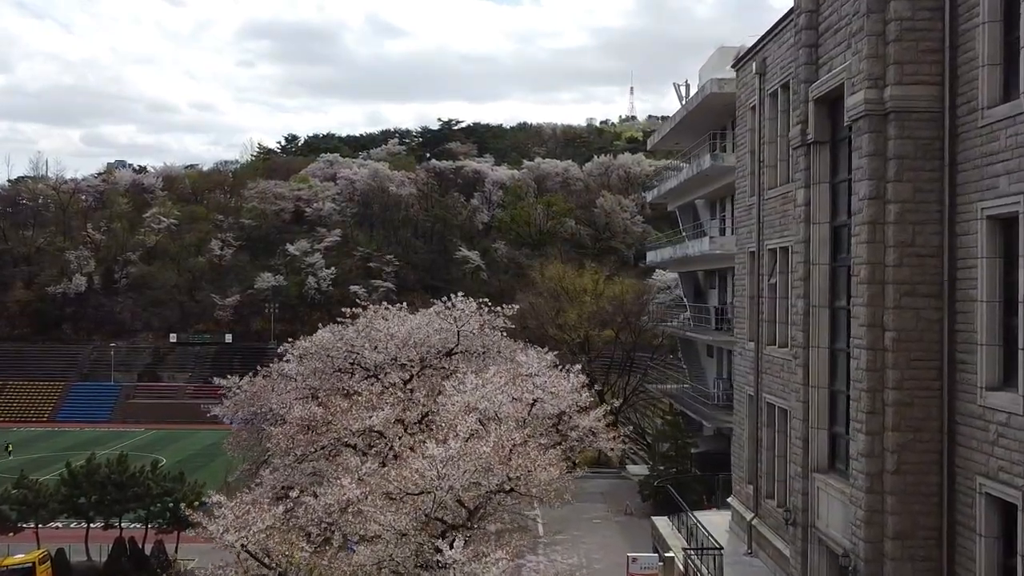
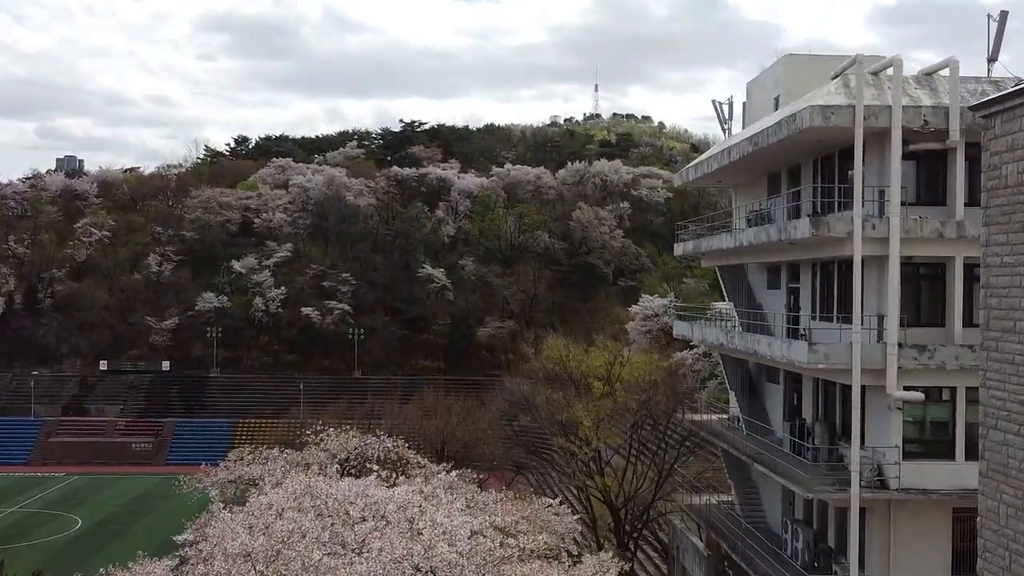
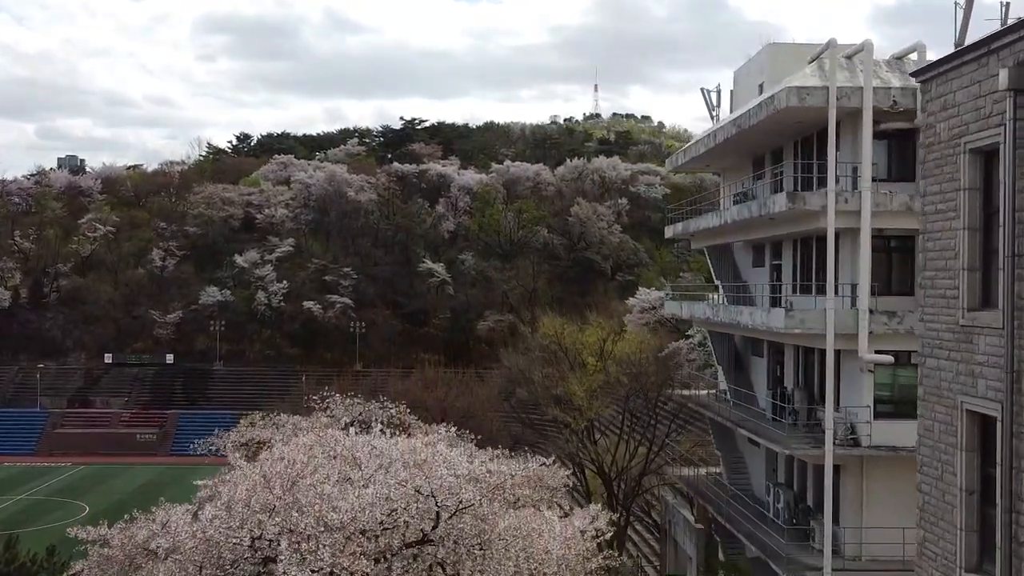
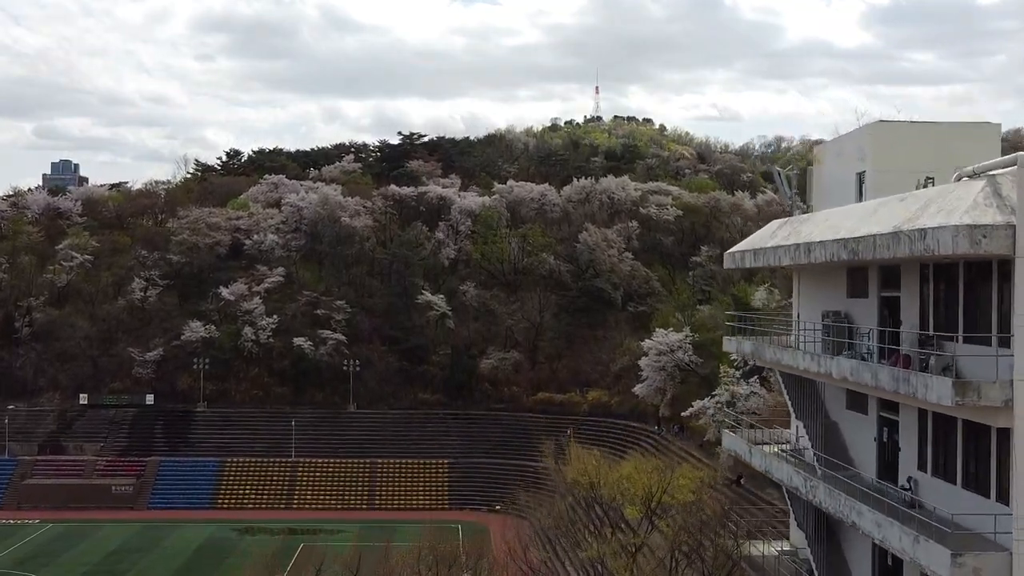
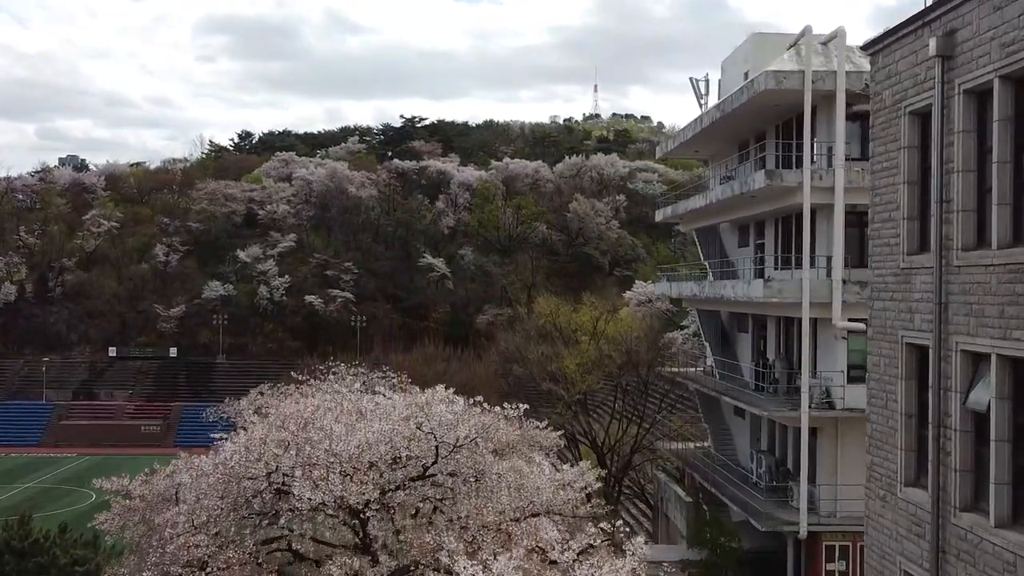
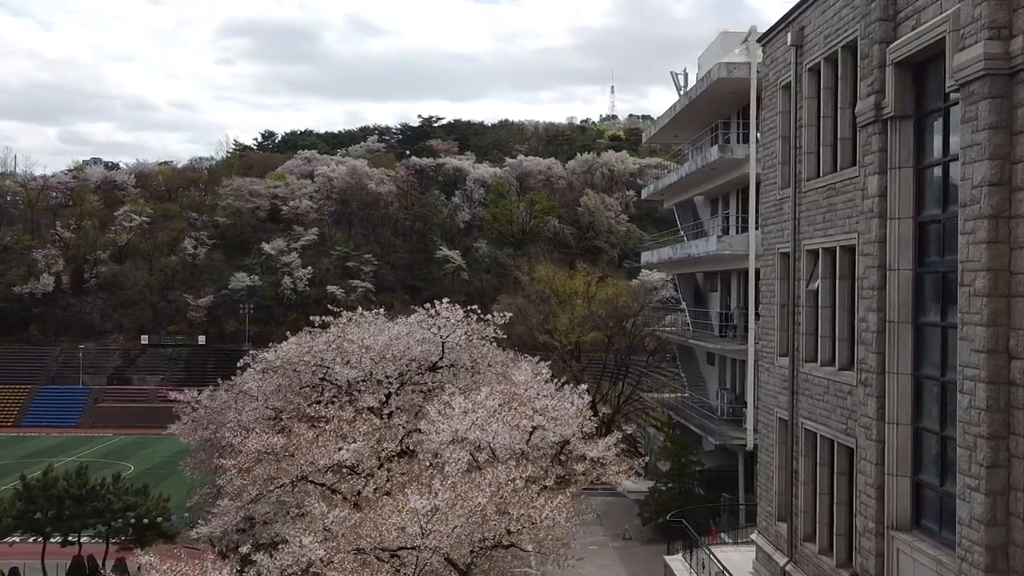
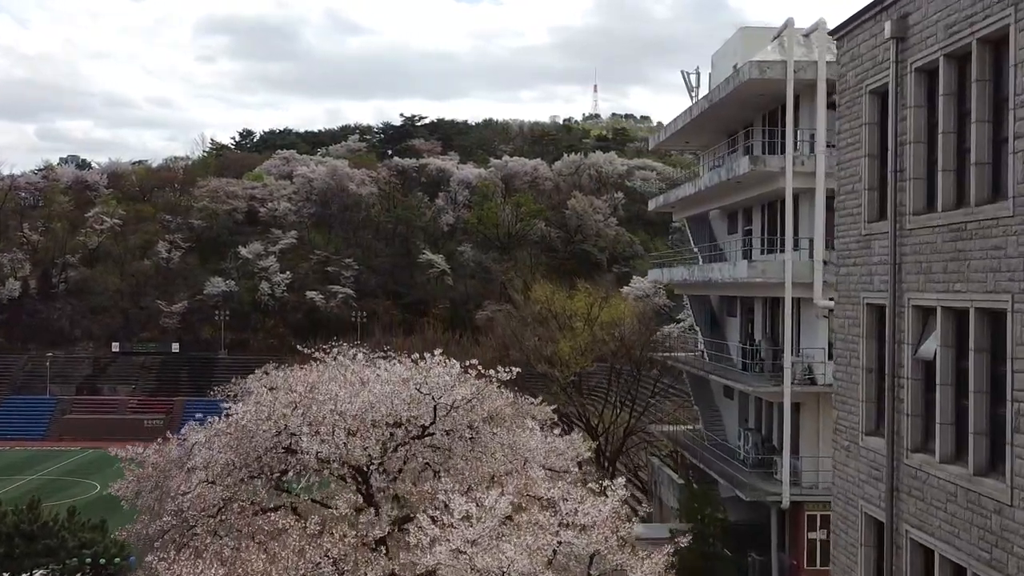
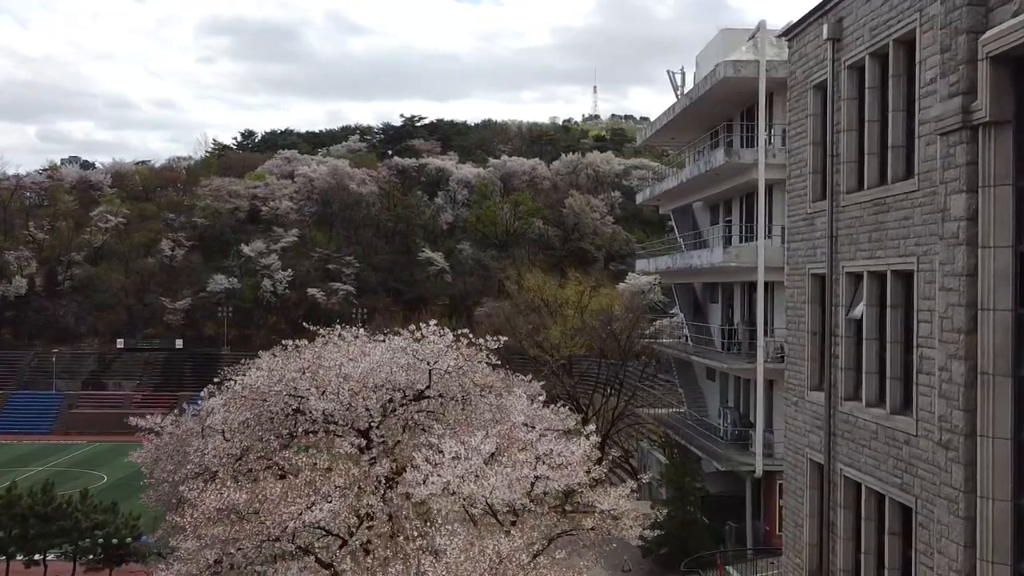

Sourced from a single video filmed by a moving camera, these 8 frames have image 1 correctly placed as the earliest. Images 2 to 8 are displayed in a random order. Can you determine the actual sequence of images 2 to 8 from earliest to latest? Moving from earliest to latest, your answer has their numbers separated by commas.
6, 8, 7, 5, 3, 2, 4
